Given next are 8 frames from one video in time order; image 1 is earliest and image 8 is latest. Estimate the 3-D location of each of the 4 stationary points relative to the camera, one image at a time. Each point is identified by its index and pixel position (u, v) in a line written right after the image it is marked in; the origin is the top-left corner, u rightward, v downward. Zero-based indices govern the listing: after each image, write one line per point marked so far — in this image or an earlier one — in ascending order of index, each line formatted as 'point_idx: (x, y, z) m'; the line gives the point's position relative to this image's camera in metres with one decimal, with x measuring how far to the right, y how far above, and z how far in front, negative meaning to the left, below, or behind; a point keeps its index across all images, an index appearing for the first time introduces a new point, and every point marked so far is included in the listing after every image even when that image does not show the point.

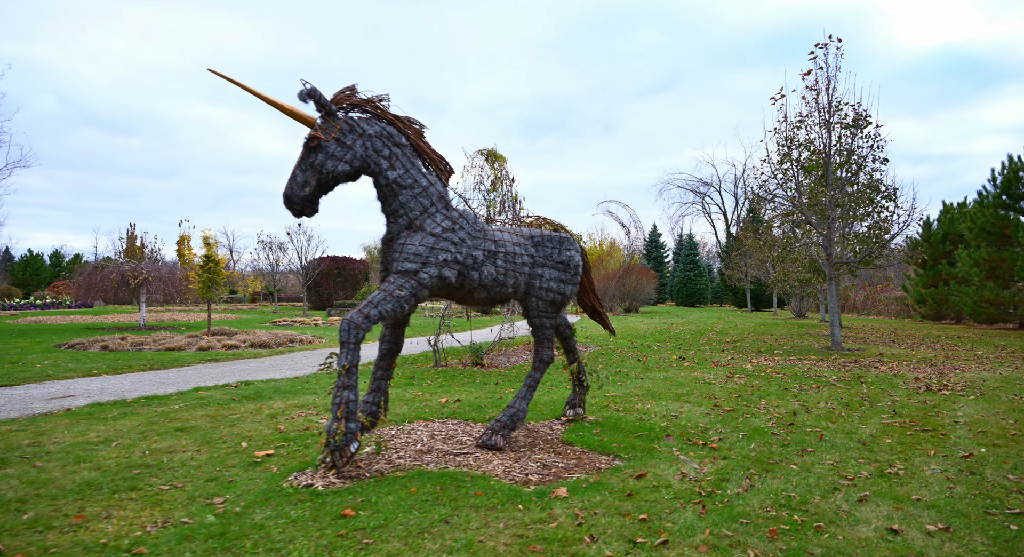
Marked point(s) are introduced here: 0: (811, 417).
0: (+4.0, -1.8, +7.1) m
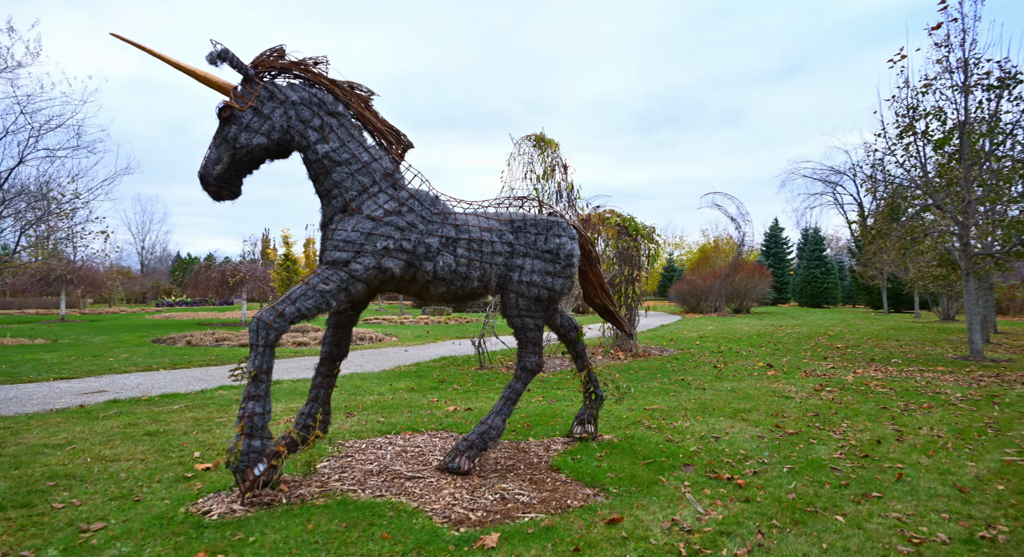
0: (+4.1, -1.8, +5.6) m
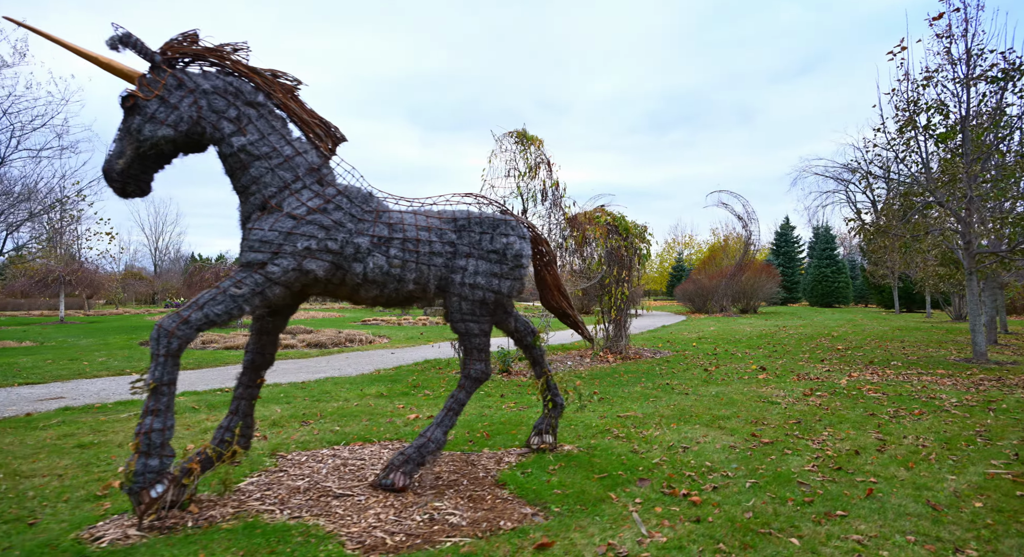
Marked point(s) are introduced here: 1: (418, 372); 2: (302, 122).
0: (+3.7, -1.8, +5.3) m
1: (-1.6, -1.6, +9.3) m
2: (-1.4, +1.1, +3.6) m
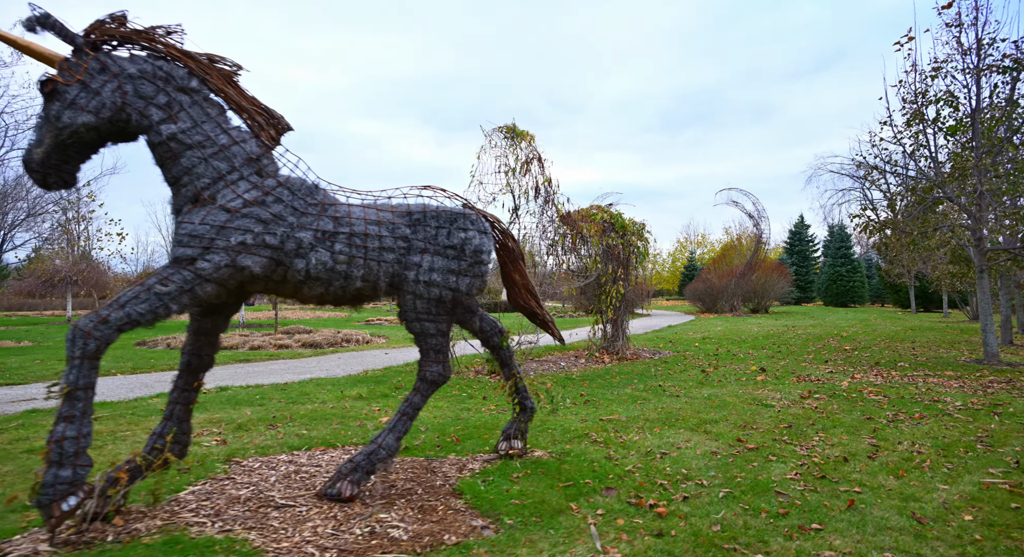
0: (+3.4, -1.8, +5.0) m
1: (-1.9, -1.6, +9.1) m
2: (-1.8, +1.1, +3.4) m
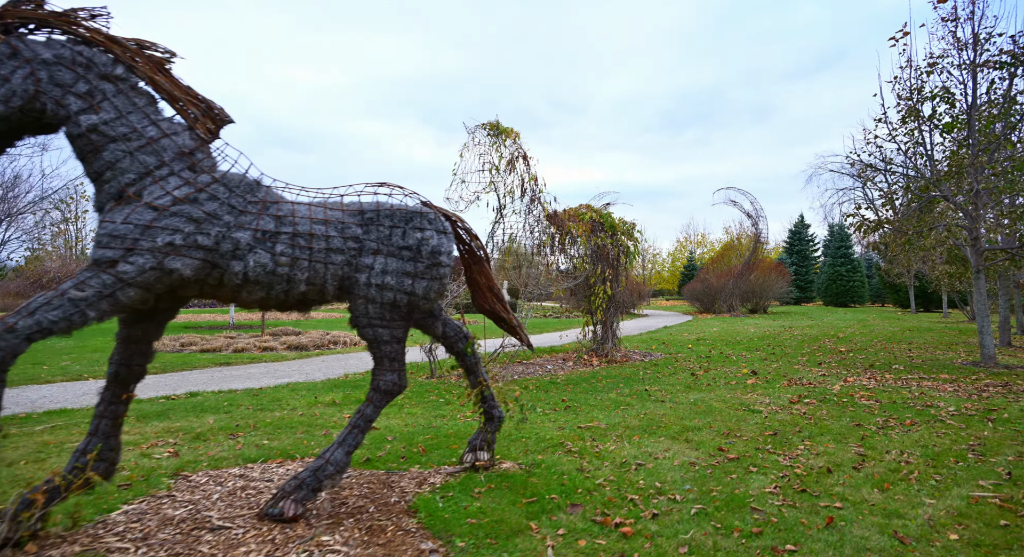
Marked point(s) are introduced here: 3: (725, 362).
0: (+3.1, -1.8, +4.8) m
1: (-2.1, -1.7, +8.9) m
2: (-2.0, +1.1, +3.2) m
3: (+5.1, -2.0, +12.8) m
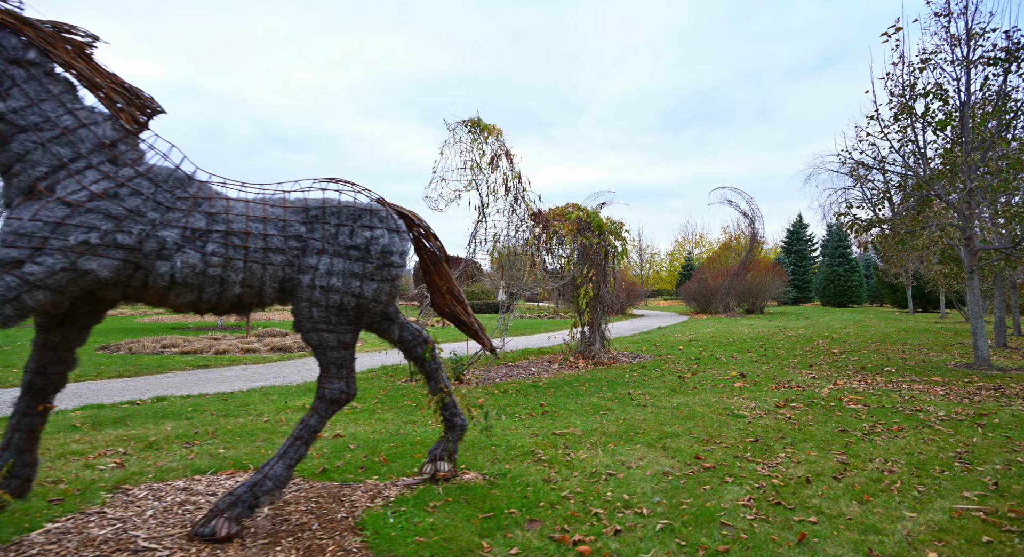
0: (+2.8, -1.8, +4.6) m
1: (-2.5, -1.7, +8.7) m
2: (-2.3, +1.0, +3.0) m
3: (+4.8, -2.0, +12.6) m
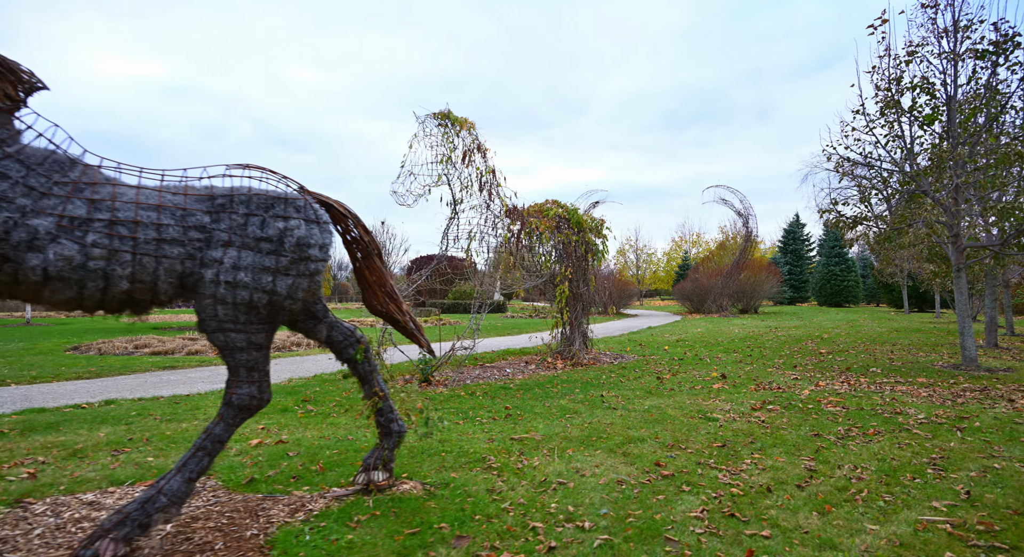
0: (+2.3, -1.8, +4.3) m
1: (-2.9, -1.6, +8.4) m
2: (-2.8, +1.1, +2.7) m
3: (+4.3, -2.0, +12.3) m
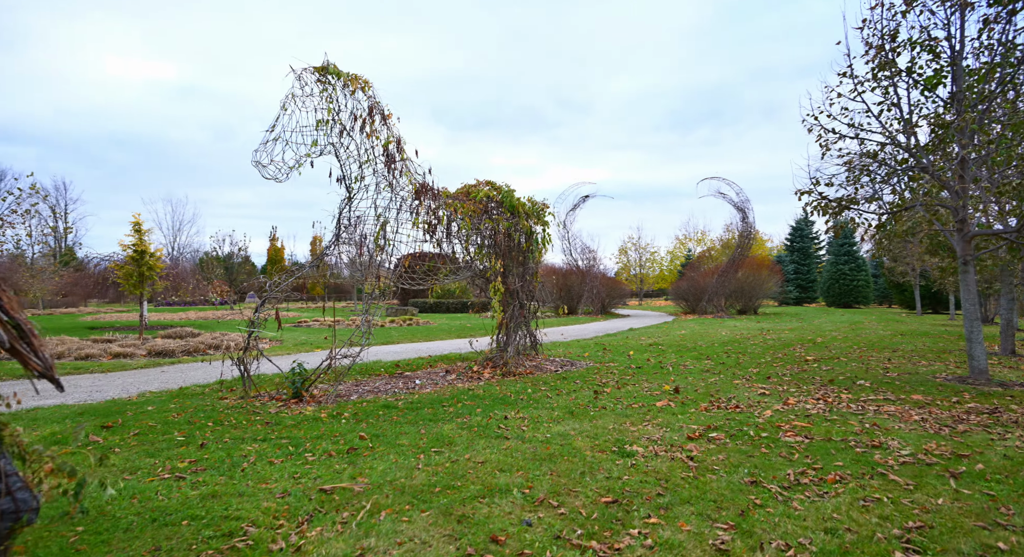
0: (+0.8, -1.7, +2.7) m
1: (-4.4, -1.6, +6.8) m
2: (-4.3, +1.1, +1.2) m
3: (+2.9, -1.9, +10.7) m
